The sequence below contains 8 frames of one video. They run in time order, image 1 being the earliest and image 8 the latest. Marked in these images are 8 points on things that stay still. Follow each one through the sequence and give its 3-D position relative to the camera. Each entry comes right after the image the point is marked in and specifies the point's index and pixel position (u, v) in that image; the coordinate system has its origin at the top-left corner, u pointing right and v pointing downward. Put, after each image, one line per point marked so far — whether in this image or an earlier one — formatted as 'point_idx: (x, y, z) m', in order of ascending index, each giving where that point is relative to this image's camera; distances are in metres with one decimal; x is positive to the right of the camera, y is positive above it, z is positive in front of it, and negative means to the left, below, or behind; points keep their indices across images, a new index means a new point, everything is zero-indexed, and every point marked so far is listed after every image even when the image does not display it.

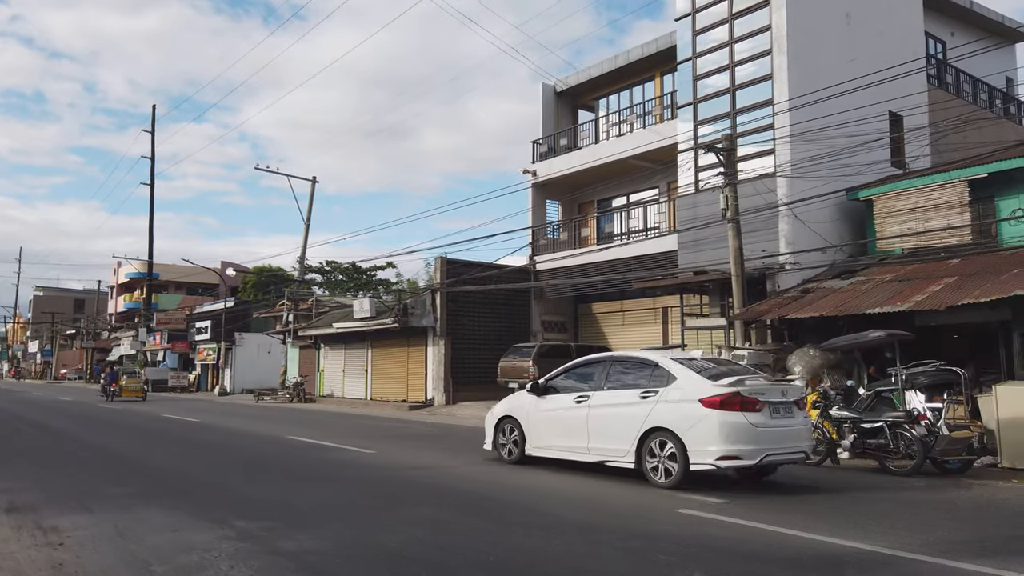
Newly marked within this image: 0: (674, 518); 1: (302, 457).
0: (+1.5, -2.1, +7.2) m
1: (-3.1, -2.5, +11.6) m
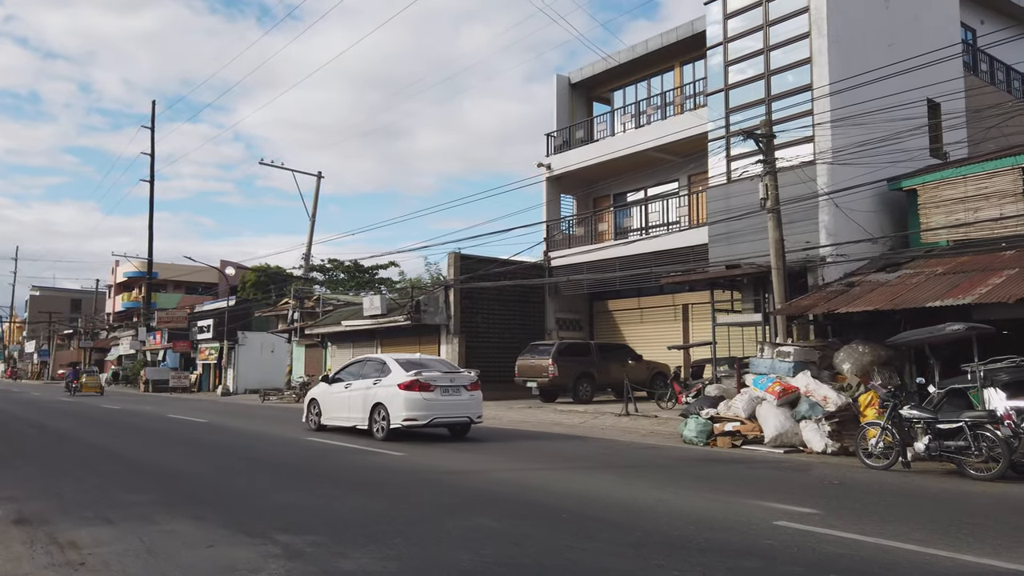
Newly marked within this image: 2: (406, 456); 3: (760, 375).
0: (+2.1, -2.0, +6.3) m
1: (-2.5, -2.4, +10.8) m
2: (-1.5, -2.4, +11.3) m
3: (+4.6, -1.6, +14.6) m
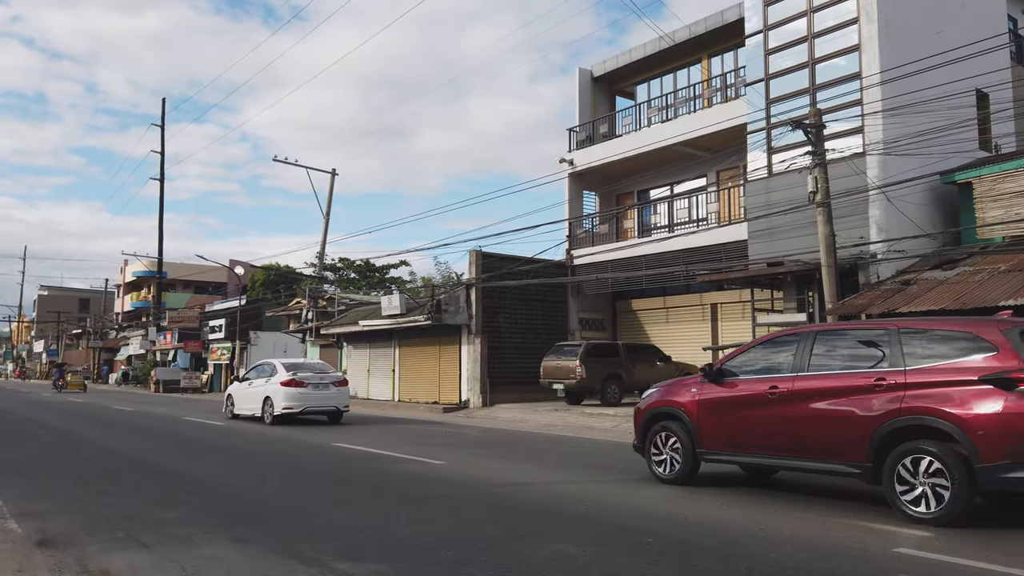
0: (+2.7, -1.9, +5.6) m
1: (-1.8, -2.3, +10.1) m
2: (-0.9, -2.4, +10.6) m
3: (+5.3, -1.6, +13.8) m
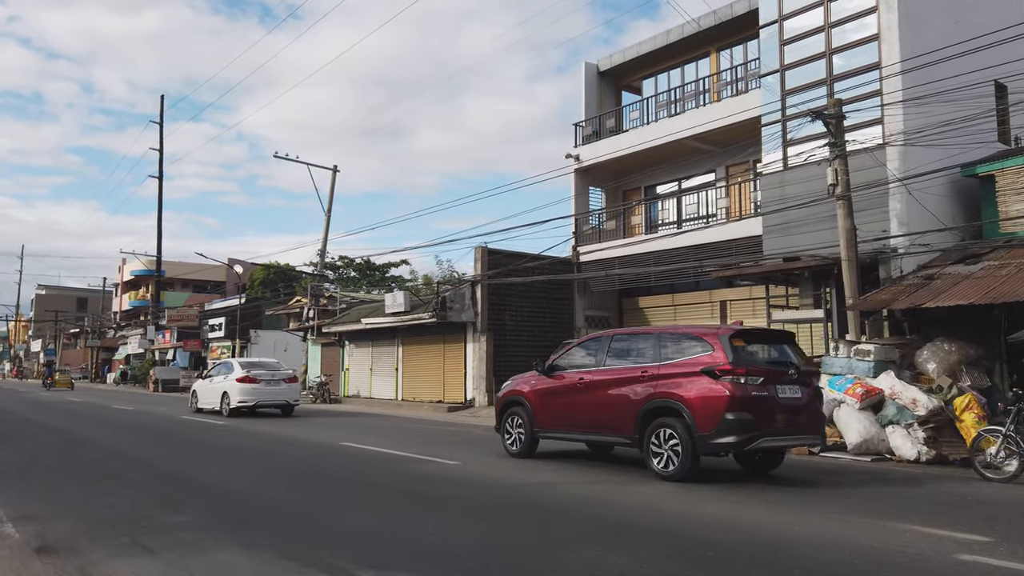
0: (+2.9, -1.8, +5.2) m
1: (-1.6, -2.2, +9.6) m
2: (-0.6, -2.3, +10.1) m
3: (+5.5, -1.5, +13.4) m
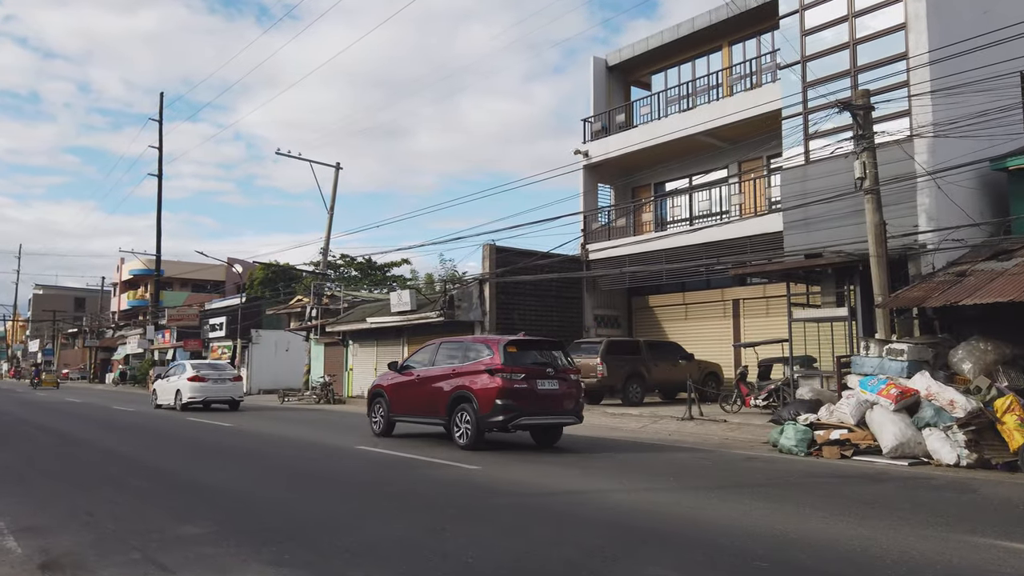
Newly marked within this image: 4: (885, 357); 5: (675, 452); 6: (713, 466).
0: (+3.3, -1.8, +4.7) m
1: (-1.3, -2.2, +9.1) m
2: (-0.3, -2.2, +9.7) m
3: (+5.8, -1.4, +12.9) m
4: (+6.2, -1.1, +13.0) m
5: (+2.7, -2.7, +13.0) m
6: (+2.8, -2.5, +10.9) m
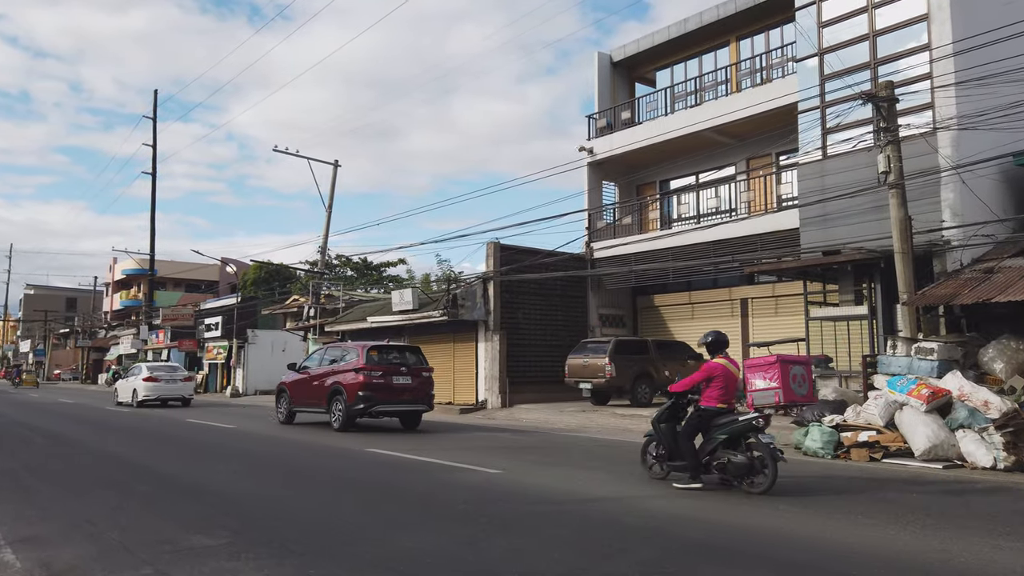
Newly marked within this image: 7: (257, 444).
0: (+3.6, -1.7, +4.3) m
1: (-1.0, -2.1, +8.7) m
2: (0.0, -2.2, +9.2) m
3: (+6.1, -1.4, +12.5) m
4: (+6.4, -1.1, +12.6) m
5: (+3.0, -2.7, +12.6) m
6: (+3.1, -2.4, +10.5) m
7: (-4.3, -2.6, +13.2) m
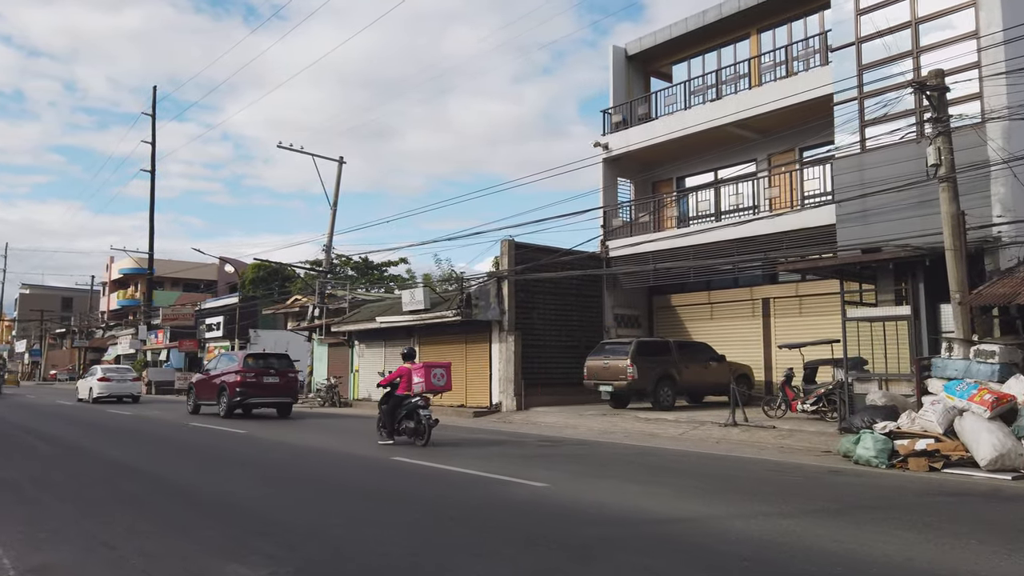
0: (+4.1, -1.7, +3.6) m
1: (-0.5, -2.1, +7.9) m
2: (+0.5, -2.2, +8.5) m
3: (+6.6, -1.4, +11.8) m
4: (+6.9, -1.1, +11.9) m
5: (+3.5, -2.6, +11.9) m
6: (+3.6, -2.4, +9.8) m
7: (-3.8, -2.6, +12.4) m
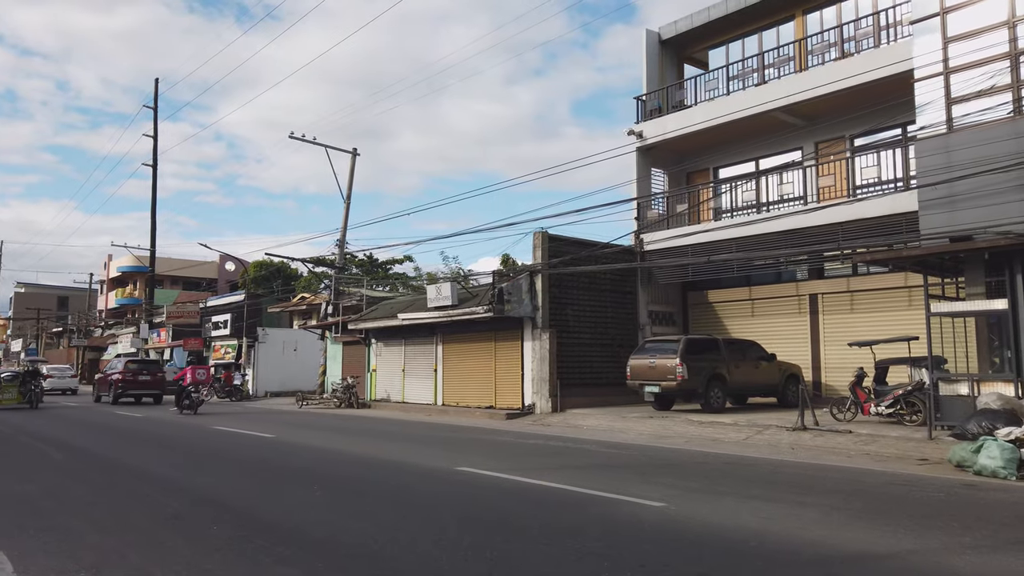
0: (+5.2, -1.6, +2.2) m
1: (+0.6, -1.9, +6.6) m
2: (+1.5, -2.0, +7.1) m
3: (+7.6, -1.2, +10.5) m
4: (+8.0, -0.9, +10.6) m
5: (+4.5, -2.5, +10.5) m
6: (+4.6, -2.2, +8.4) m
7: (-2.7, -2.4, +11.1) m
